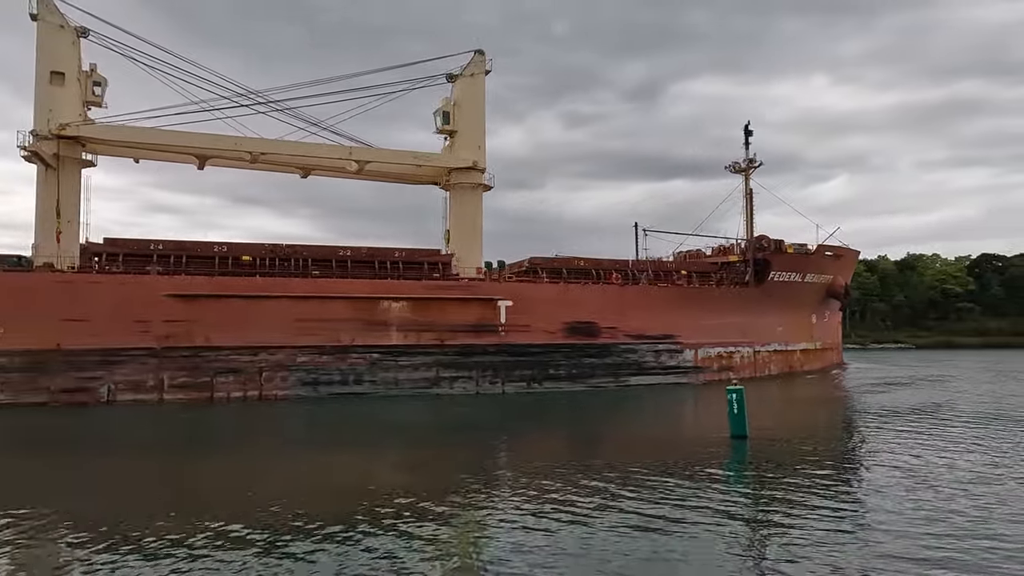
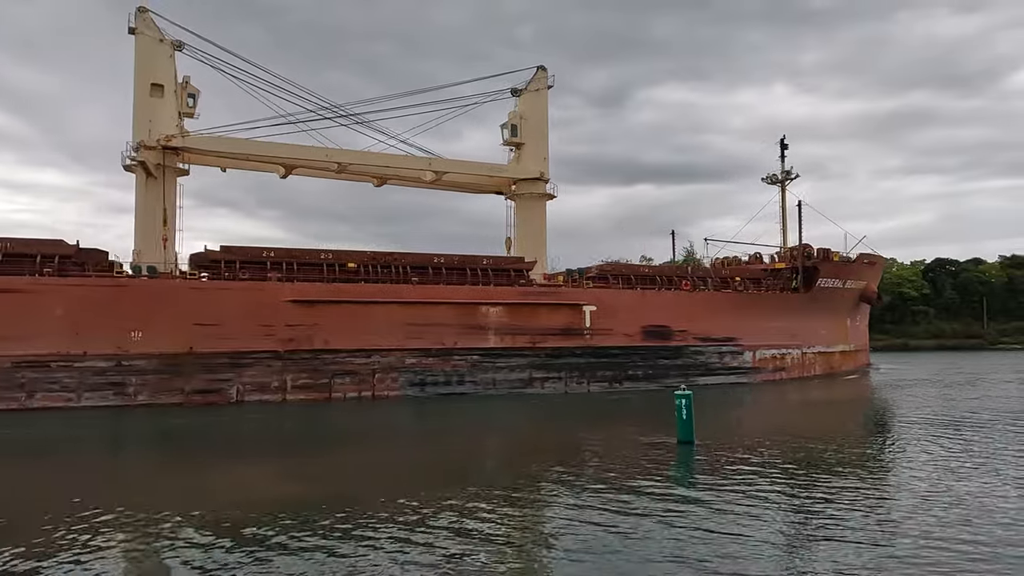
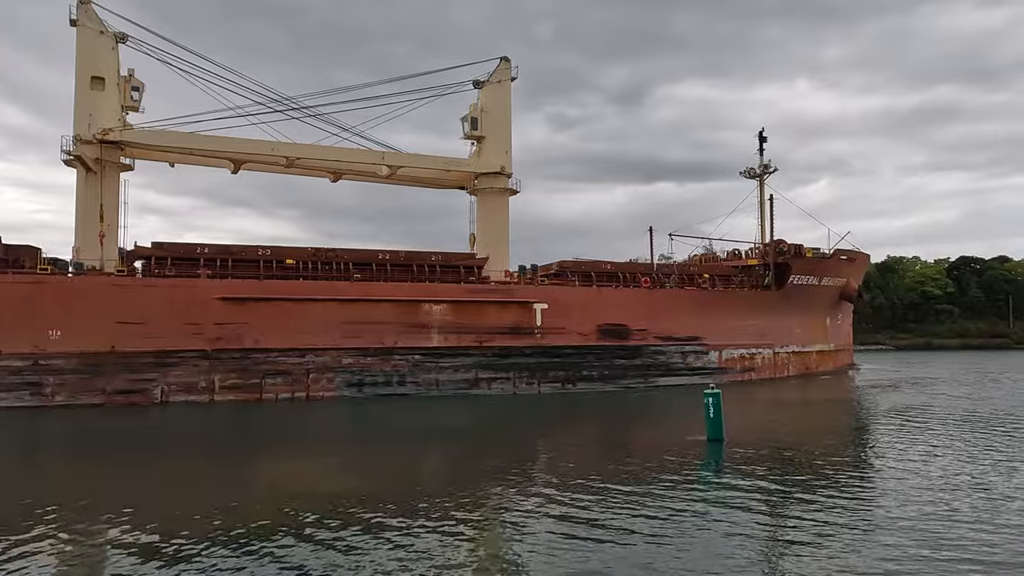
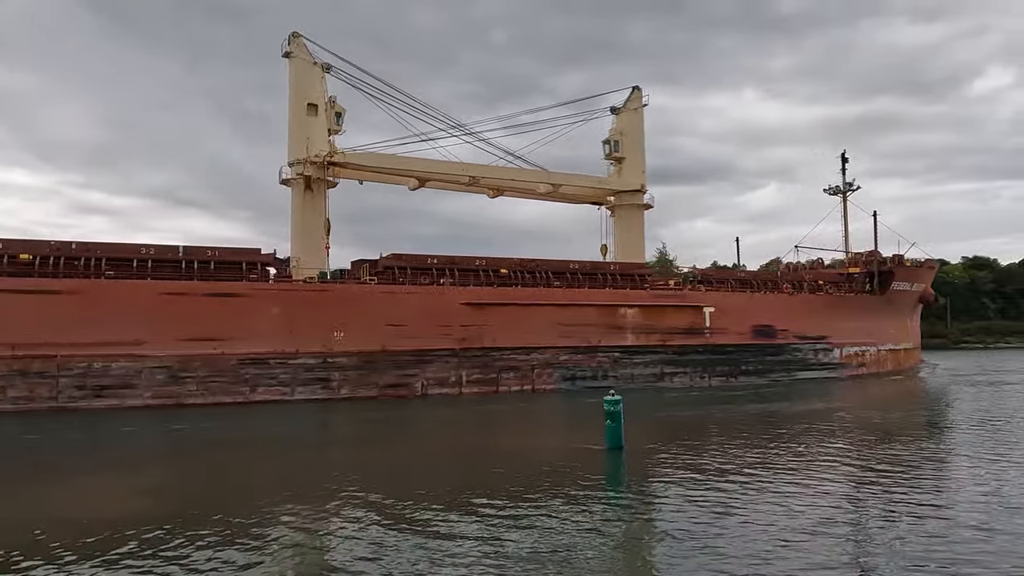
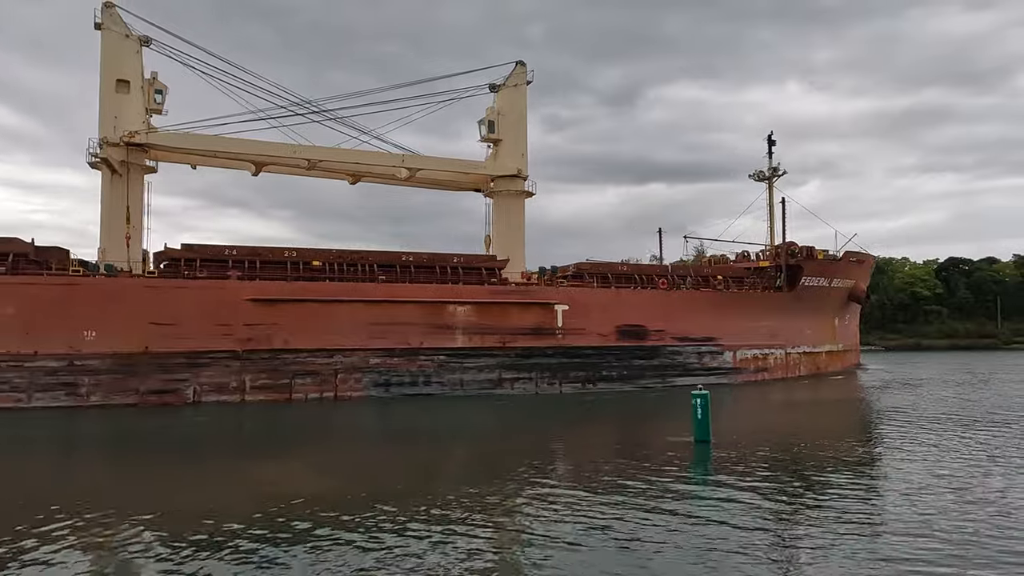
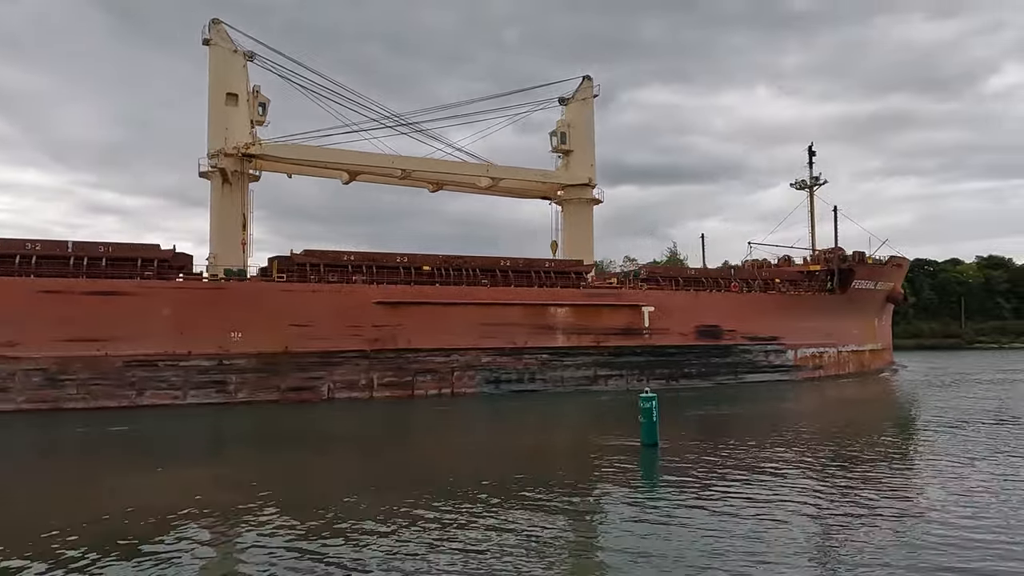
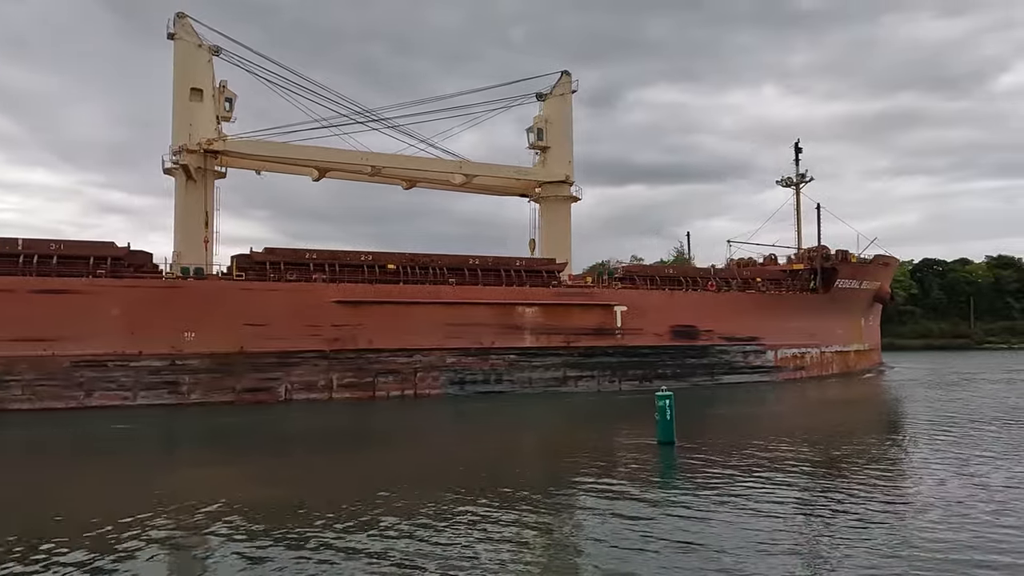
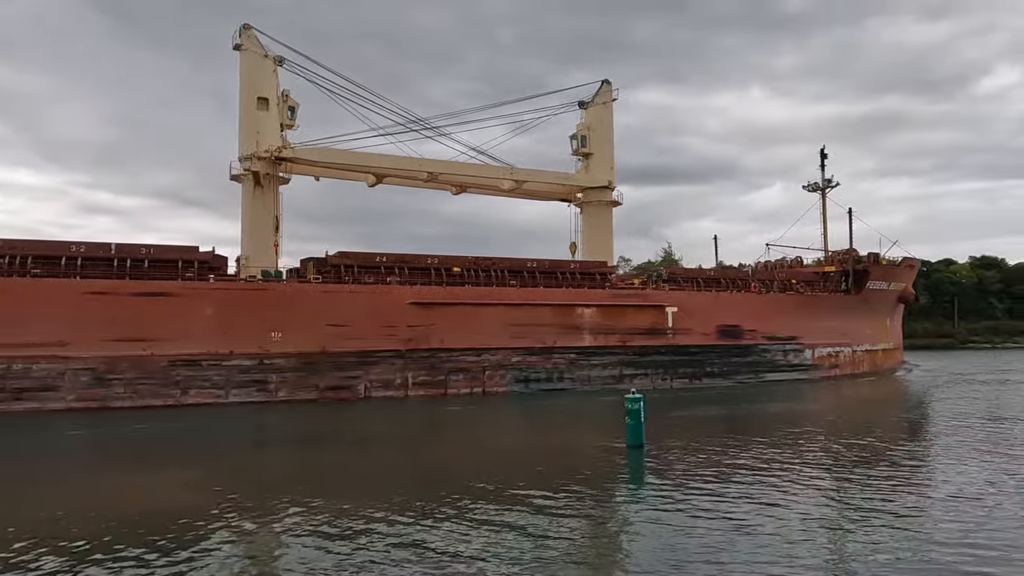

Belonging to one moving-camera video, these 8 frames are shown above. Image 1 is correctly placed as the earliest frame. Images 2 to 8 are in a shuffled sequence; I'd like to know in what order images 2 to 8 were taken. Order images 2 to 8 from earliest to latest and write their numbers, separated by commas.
3, 5, 2, 7, 6, 8, 4
